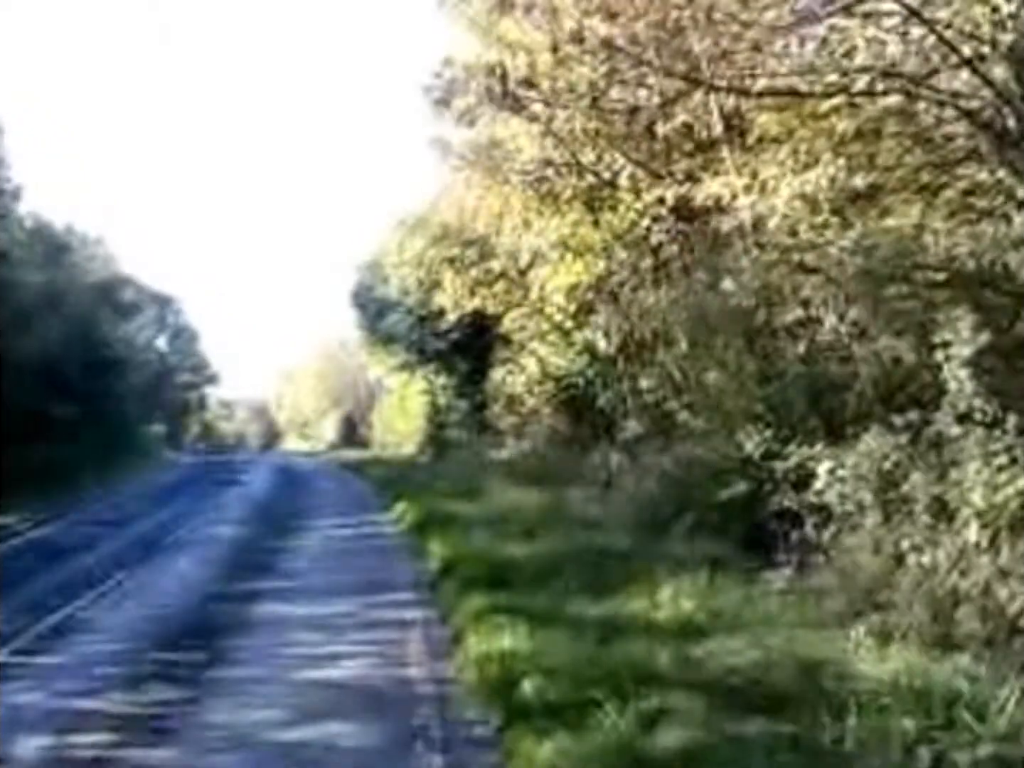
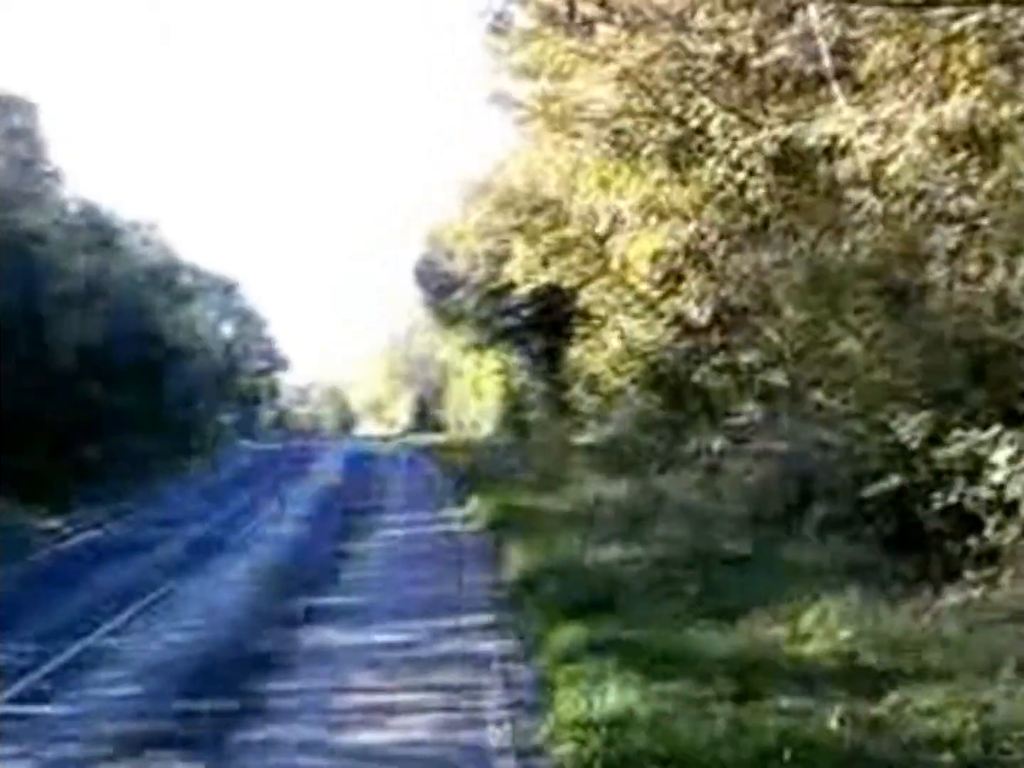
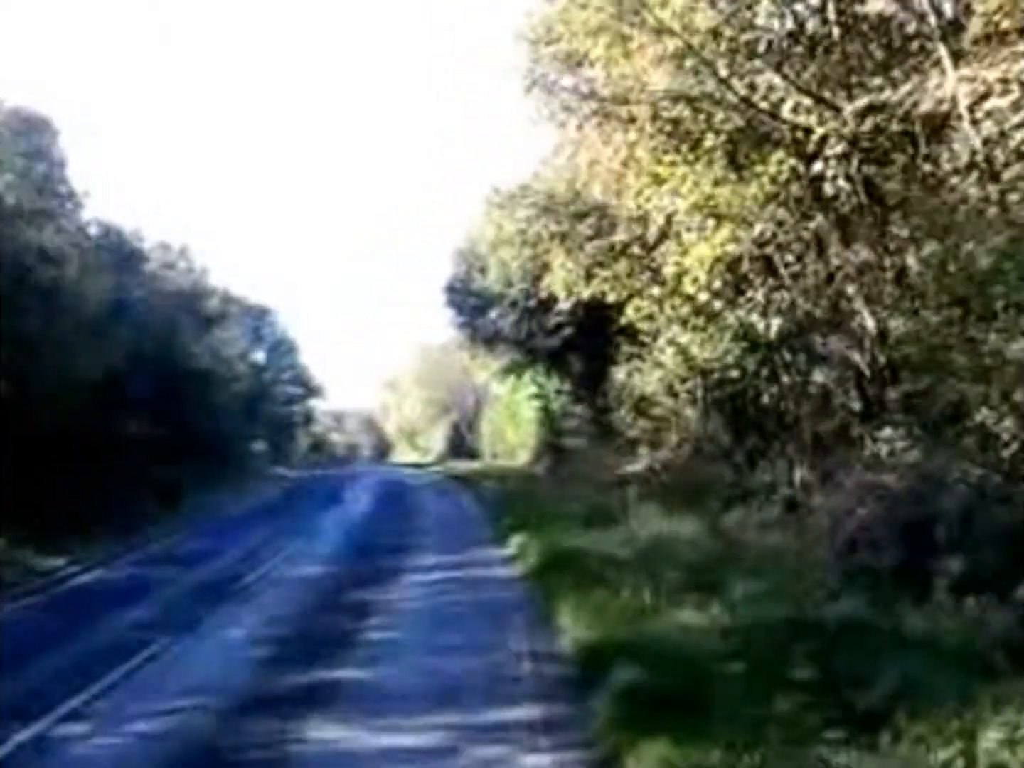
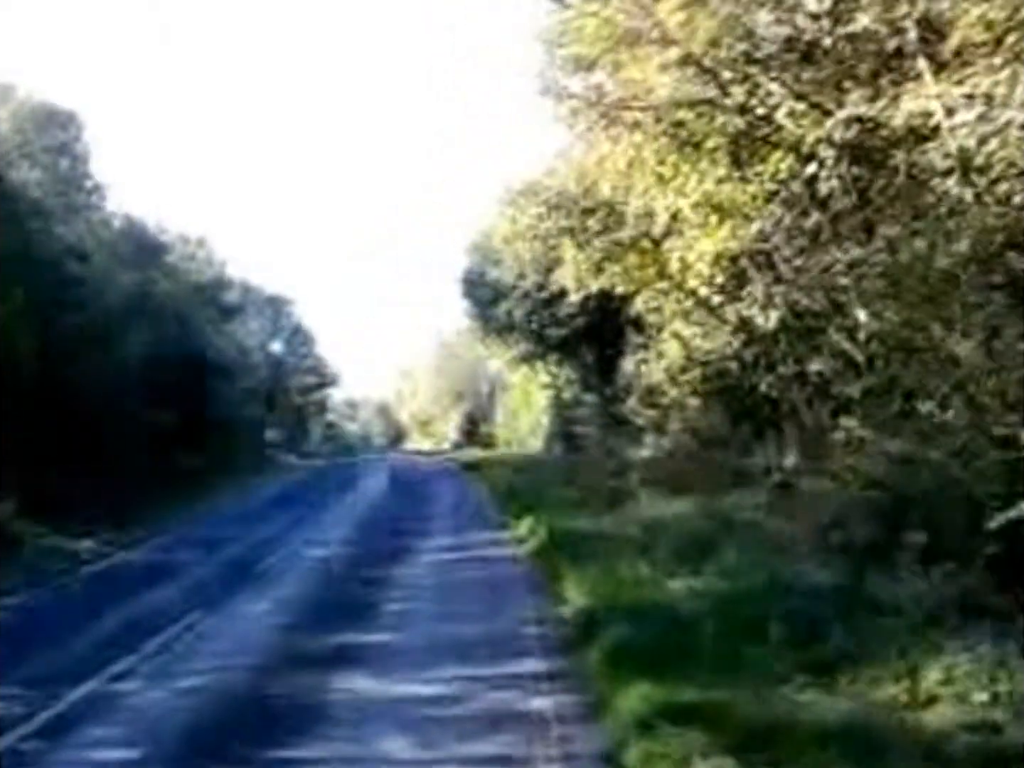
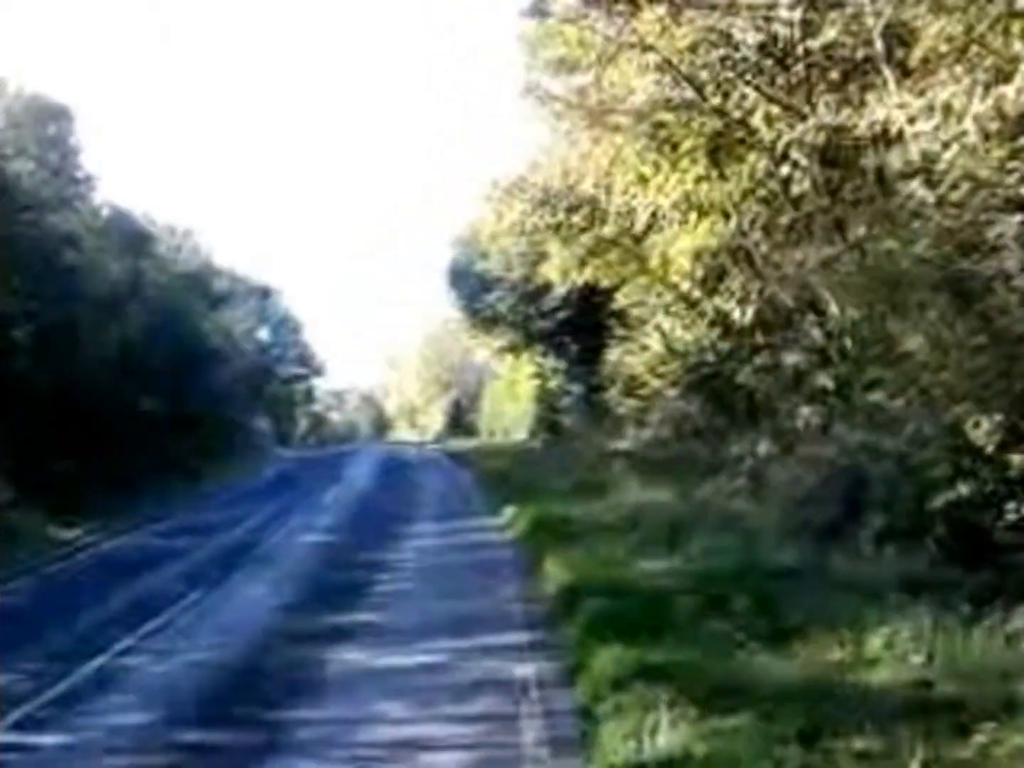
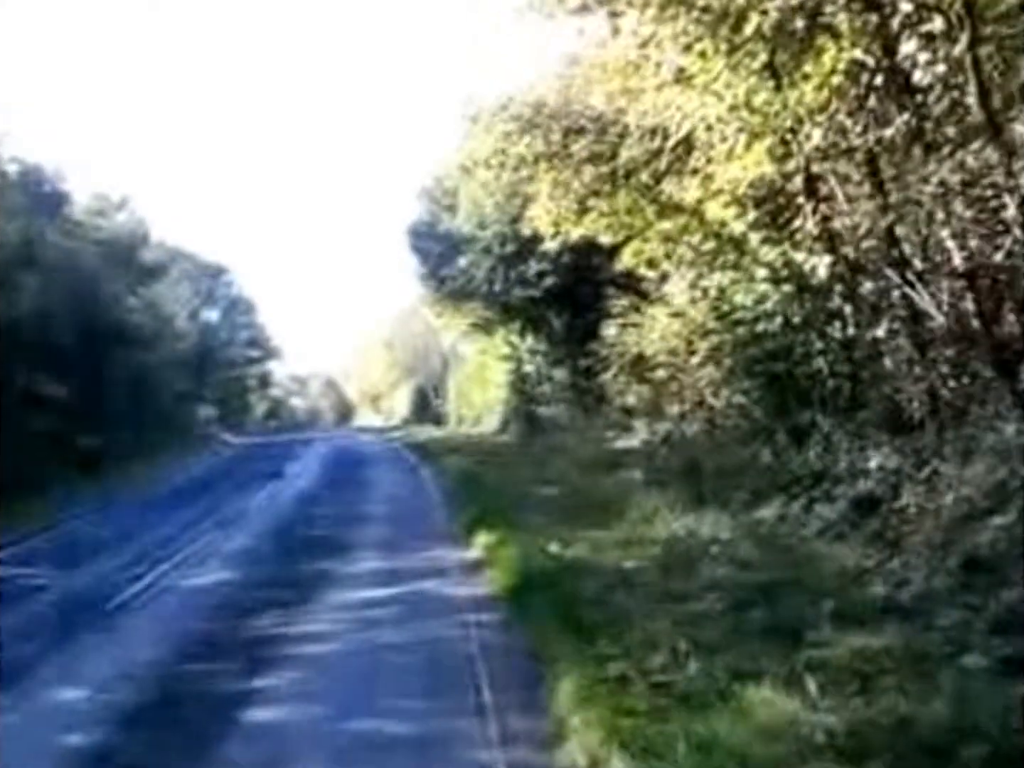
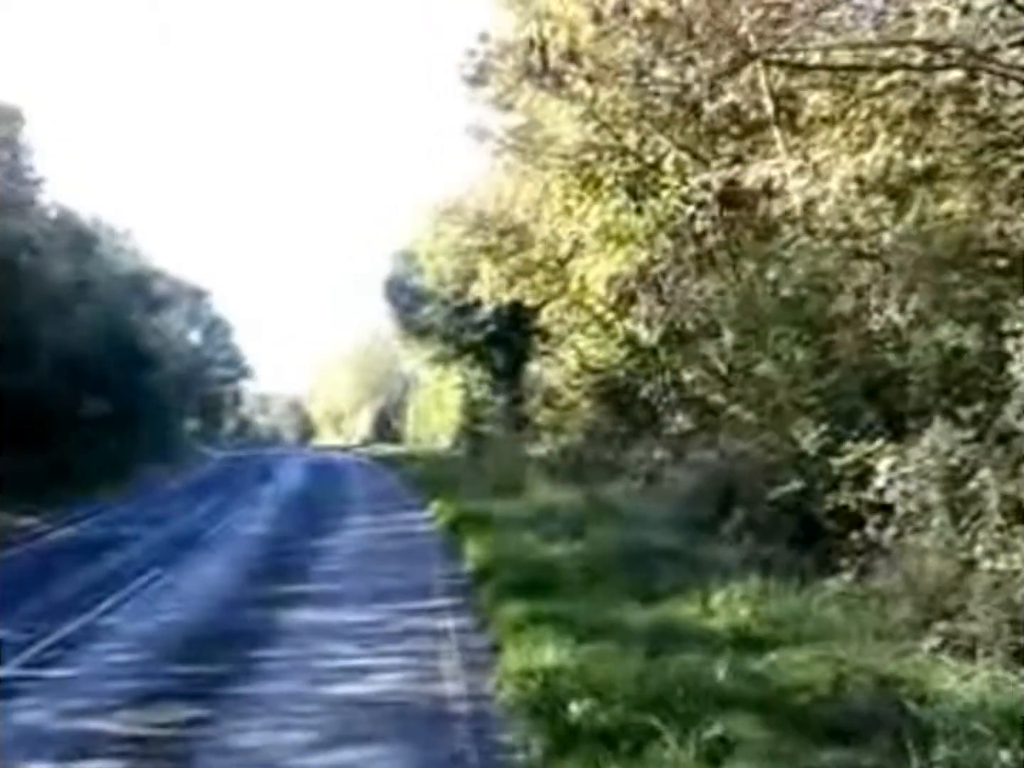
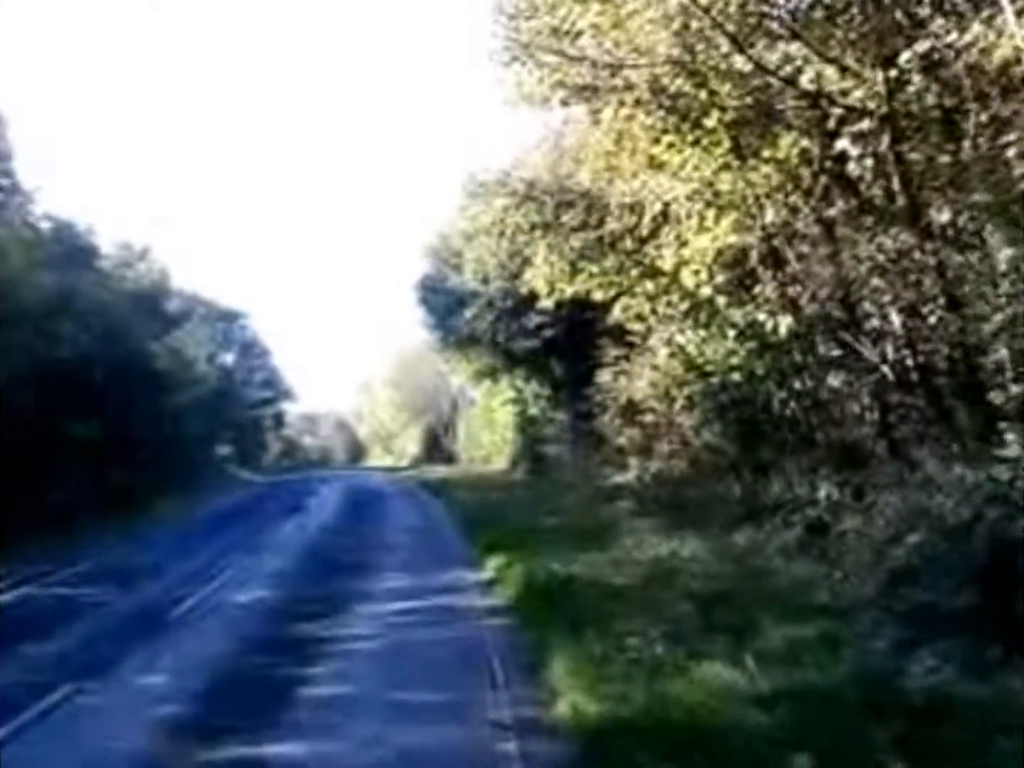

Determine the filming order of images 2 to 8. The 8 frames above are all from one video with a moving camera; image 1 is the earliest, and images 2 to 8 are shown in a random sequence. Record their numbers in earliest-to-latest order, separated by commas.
7, 2, 5, 4, 3, 8, 6
